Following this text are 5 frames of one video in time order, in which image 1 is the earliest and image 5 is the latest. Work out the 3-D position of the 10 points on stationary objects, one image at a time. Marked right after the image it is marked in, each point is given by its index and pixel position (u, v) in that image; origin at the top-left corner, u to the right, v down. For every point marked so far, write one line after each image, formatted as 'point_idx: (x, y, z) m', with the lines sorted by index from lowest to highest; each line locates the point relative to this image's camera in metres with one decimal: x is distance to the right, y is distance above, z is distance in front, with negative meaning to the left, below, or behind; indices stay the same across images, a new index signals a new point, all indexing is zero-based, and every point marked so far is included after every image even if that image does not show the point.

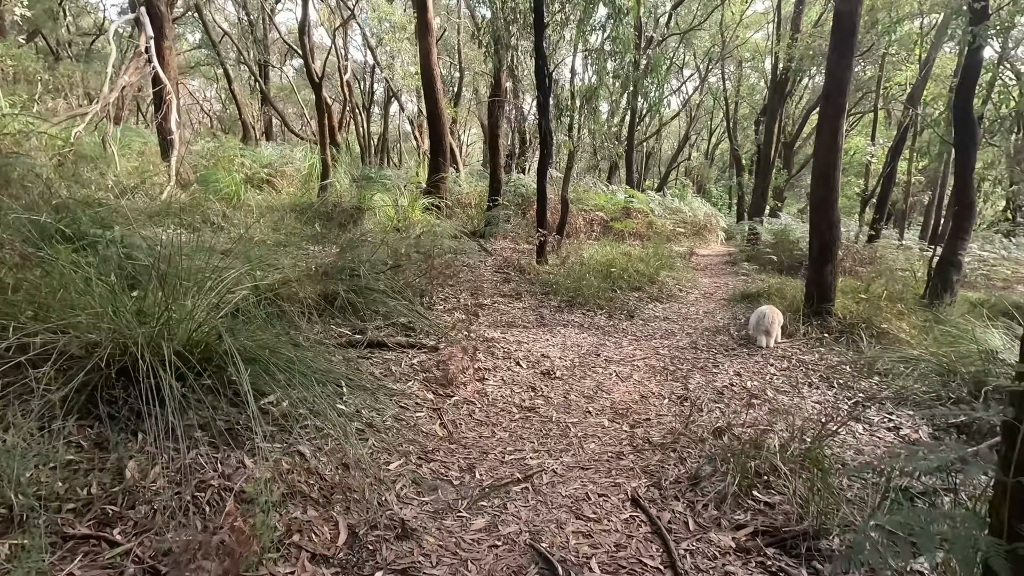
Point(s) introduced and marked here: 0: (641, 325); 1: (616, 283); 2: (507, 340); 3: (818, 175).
0: (+1.2, -0.3, +4.9) m
1: (+1.2, 0.0, +6.3) m
2: (0.0, -0.4, +3.8) m
3: (+2.8, +1.0, +4.8) m
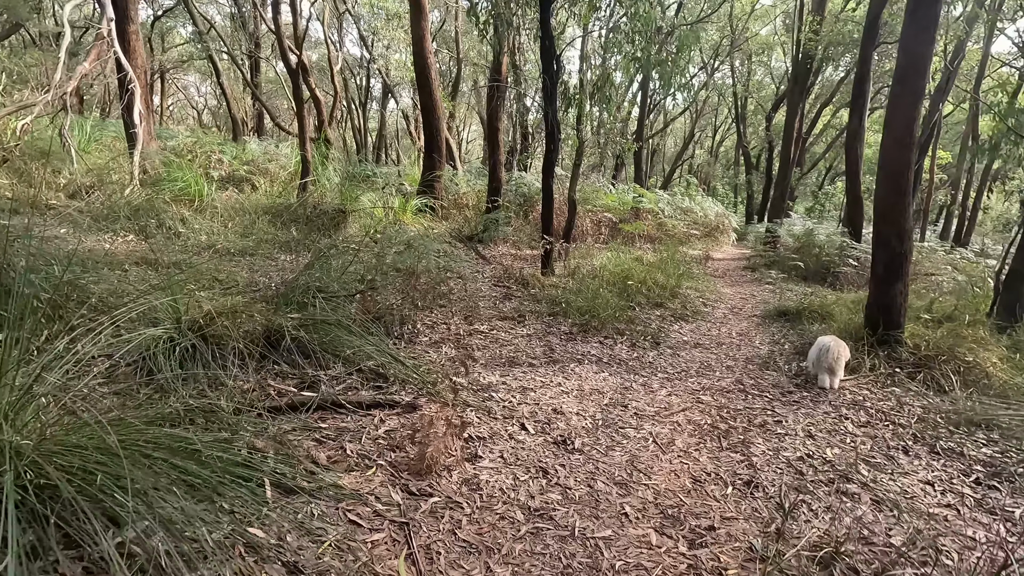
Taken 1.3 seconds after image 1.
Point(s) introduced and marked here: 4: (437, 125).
0: (+1.2, -0.5, +4.1) m
1: (+1.2, -0.1, +5.4) m
2: (0.0, -0.6, +3.0) m
3: (+2.8, +0.8, +4.0) m
4: (-1.3, +2.9, +9.6) m
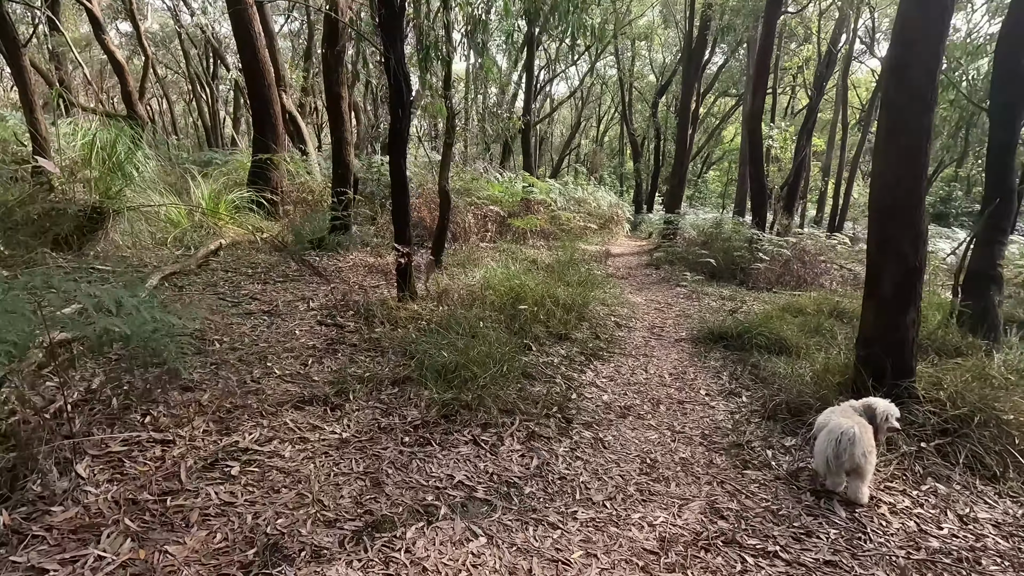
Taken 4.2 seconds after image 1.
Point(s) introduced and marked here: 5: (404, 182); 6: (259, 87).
0: (+0.4, -0.7, +2.5) m
1: (+0.1, -0.3, +3.8) m
2: (-0.6, -0.8, +1.1) m
3: (+1.9, +0.7, +2.6) m
4: (-3.3, +2.6, +7.3) m
5: (-0.8, +0.8, +4.0) m
6: (-3.5, +2.8, +7.3) m
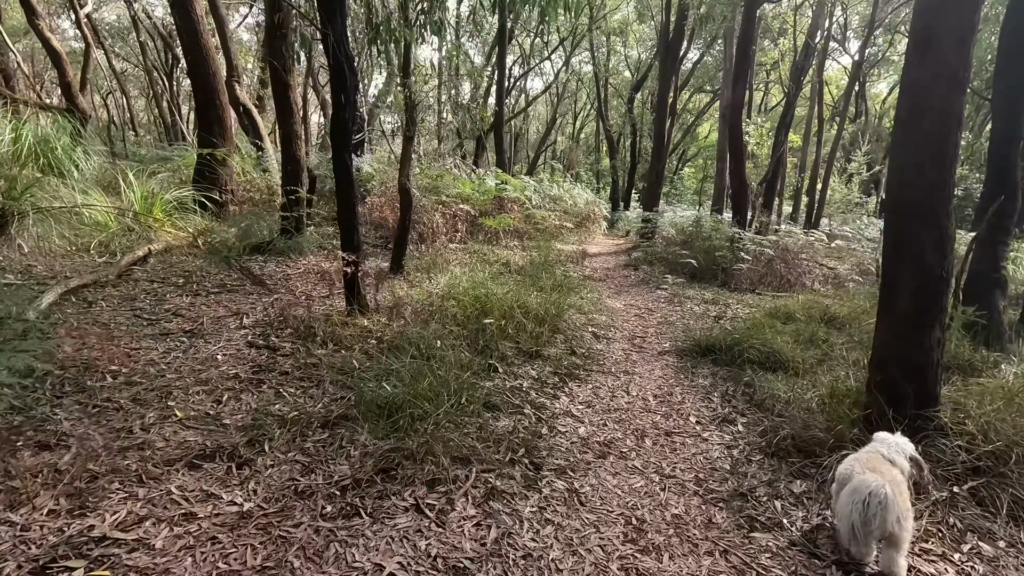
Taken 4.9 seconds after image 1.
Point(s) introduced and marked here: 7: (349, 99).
0: (+0.2, -0.8, +2.0) m
1: (-0.1, -0.4, +3.3) m
2: (-0.7, -0.9, +0.6) m
3: (+1.7, +0.6, +2.2) m
4: (-3.7, +2.5, +6.7) m
5: (-1.1, +0.7, +3.5) m
6: (-3.9, +2.7, +6.7) m
7: (-1.0, +1.2, +3.3) m
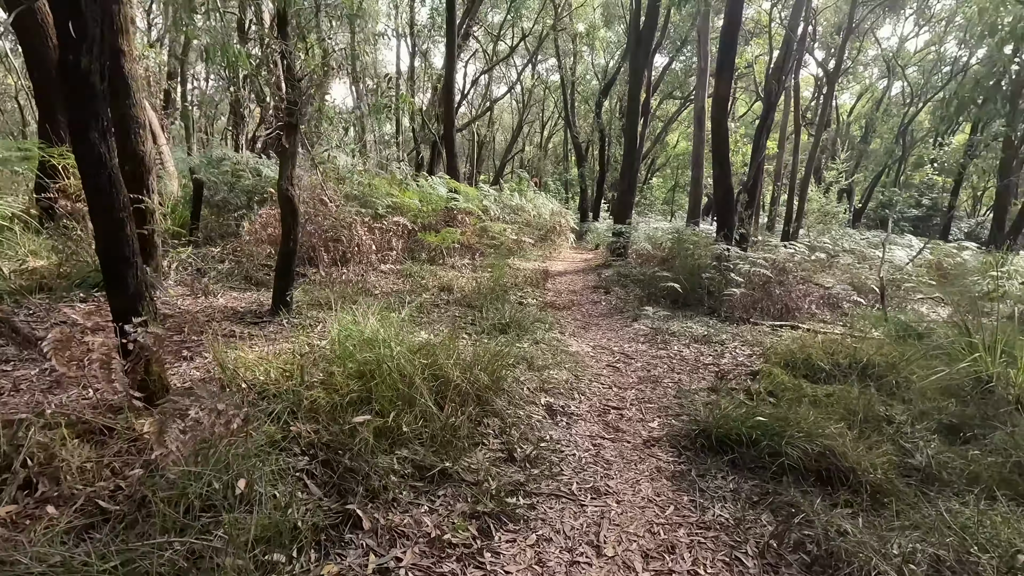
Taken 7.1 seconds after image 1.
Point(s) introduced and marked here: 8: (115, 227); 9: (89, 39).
0: (-0.1, -1.1, +0.6) m
1: (-0.5, -0.7, +1.9) m
2: (-1.0, -1.2, -0.9) m
3: (+1.3, +0.4, +0.9) m
4: (-4.4, +2.1, +5.1) m
5: (-1.5, +0.4, +2.0) m
6: (-4.5, +2.3, +5.1) m
7: (-1.4, +0.9, +1.8) m
8: (-1.5, +0.3, +2.0) m
9: (-1.5, +0.9, +1.9) m
